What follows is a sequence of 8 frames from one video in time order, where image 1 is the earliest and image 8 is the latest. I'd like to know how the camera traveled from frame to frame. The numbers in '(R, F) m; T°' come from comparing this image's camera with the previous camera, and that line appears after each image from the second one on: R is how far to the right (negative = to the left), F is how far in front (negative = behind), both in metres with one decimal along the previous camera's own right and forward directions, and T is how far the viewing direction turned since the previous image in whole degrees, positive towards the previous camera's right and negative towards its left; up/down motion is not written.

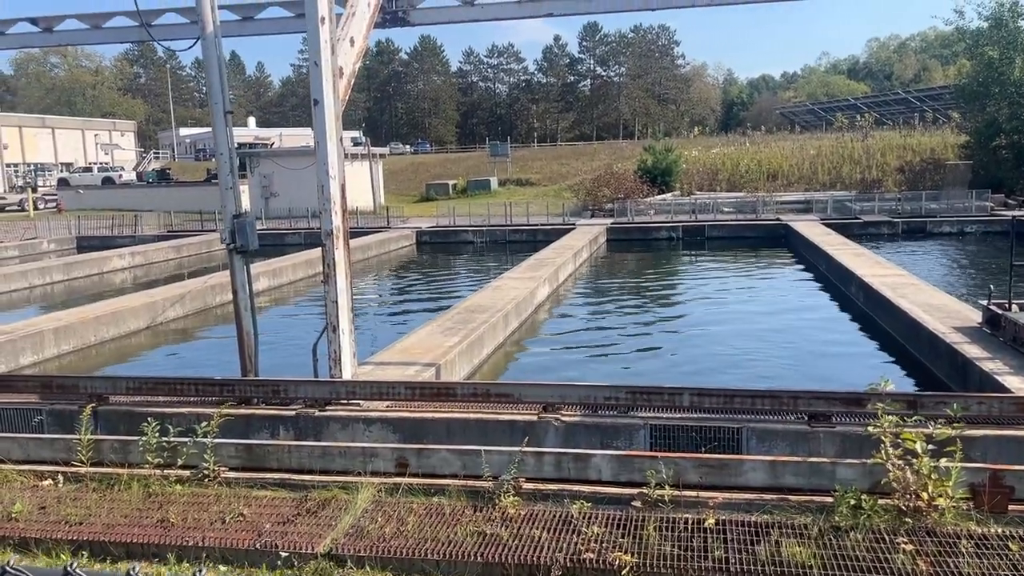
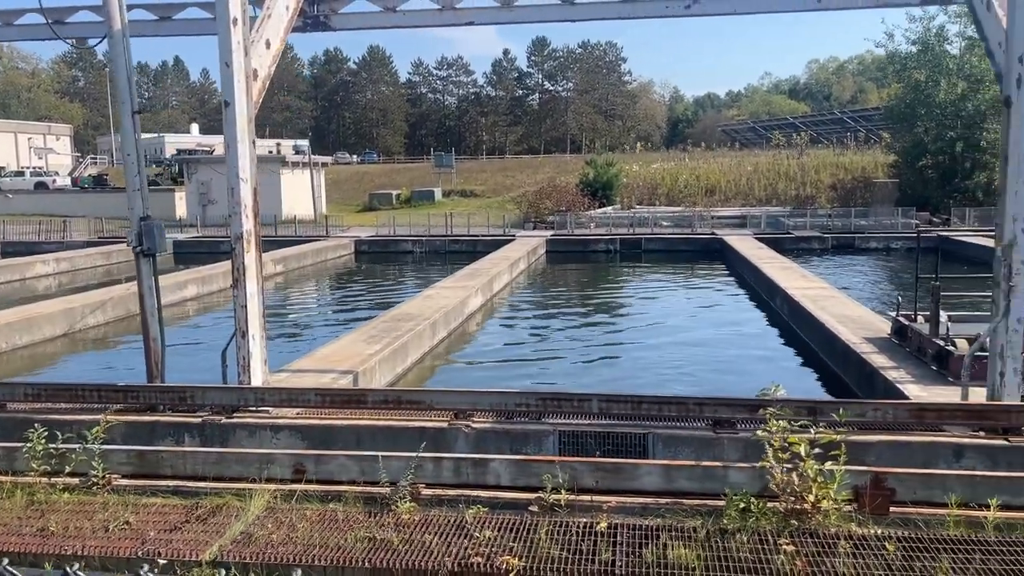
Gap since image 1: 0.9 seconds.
(+0.3, 0.0) m; +4°
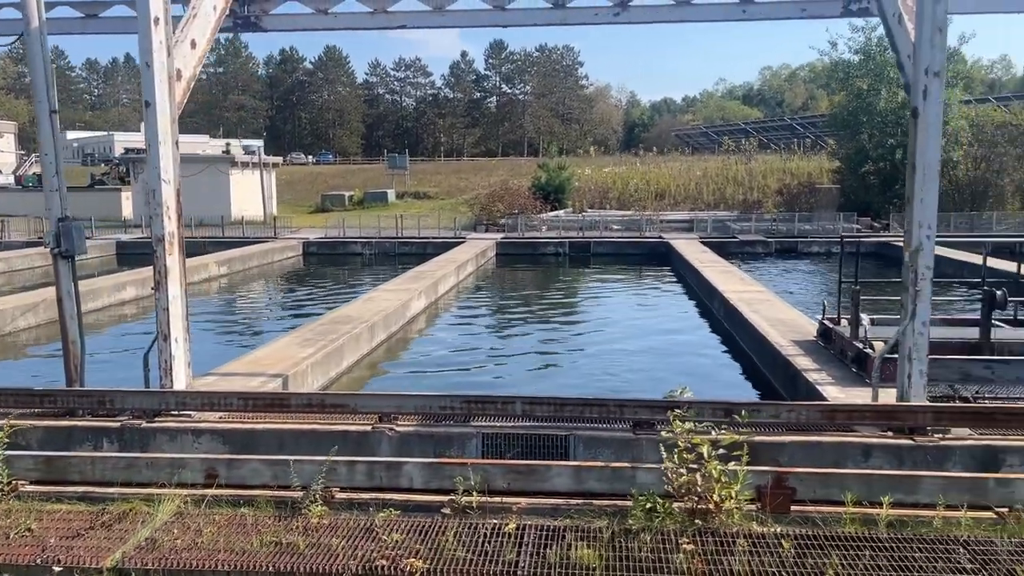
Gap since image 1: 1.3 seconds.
(+0.2, 0.0) m; +3°
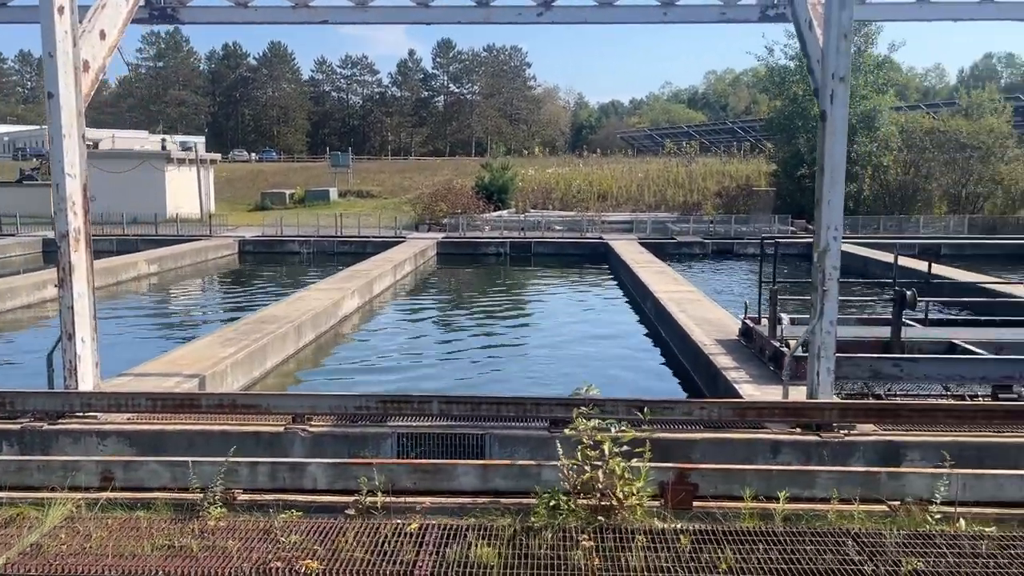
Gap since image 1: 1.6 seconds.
(+0.2, 0.0) m; +4°
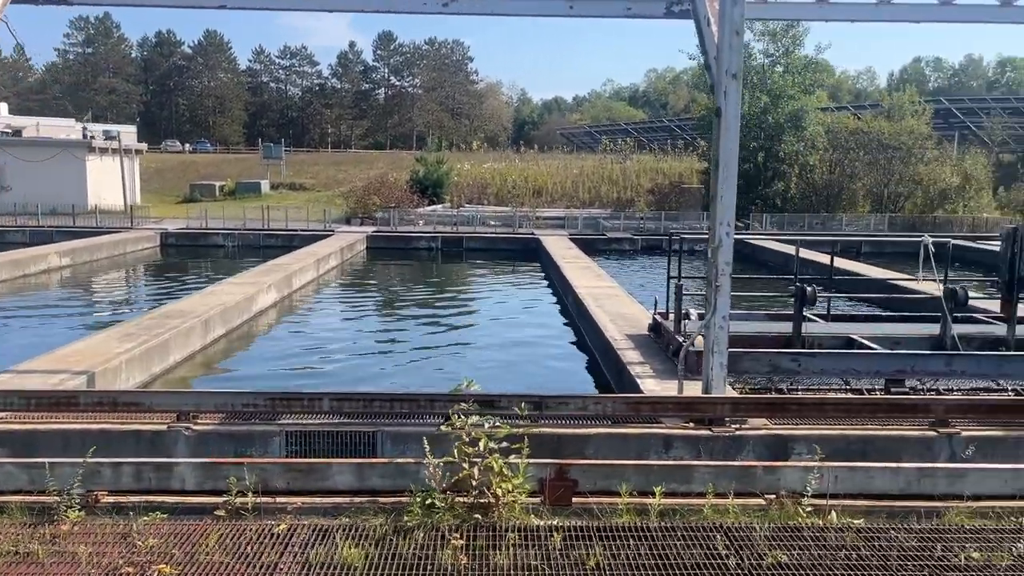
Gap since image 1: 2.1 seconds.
(+0.3, +0.1) m; +4°
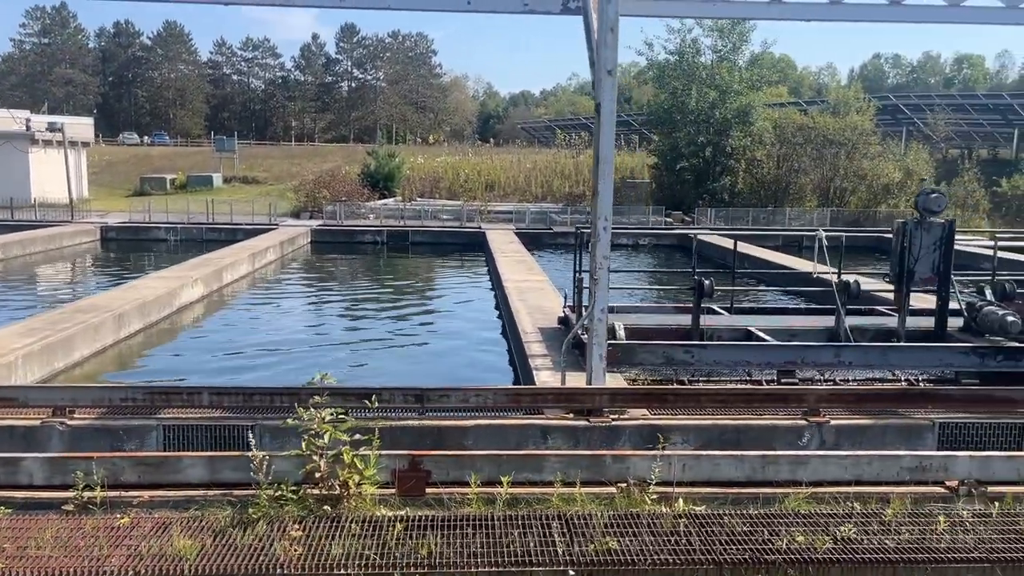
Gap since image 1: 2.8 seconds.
(+0.6, -0.1) m; +2°
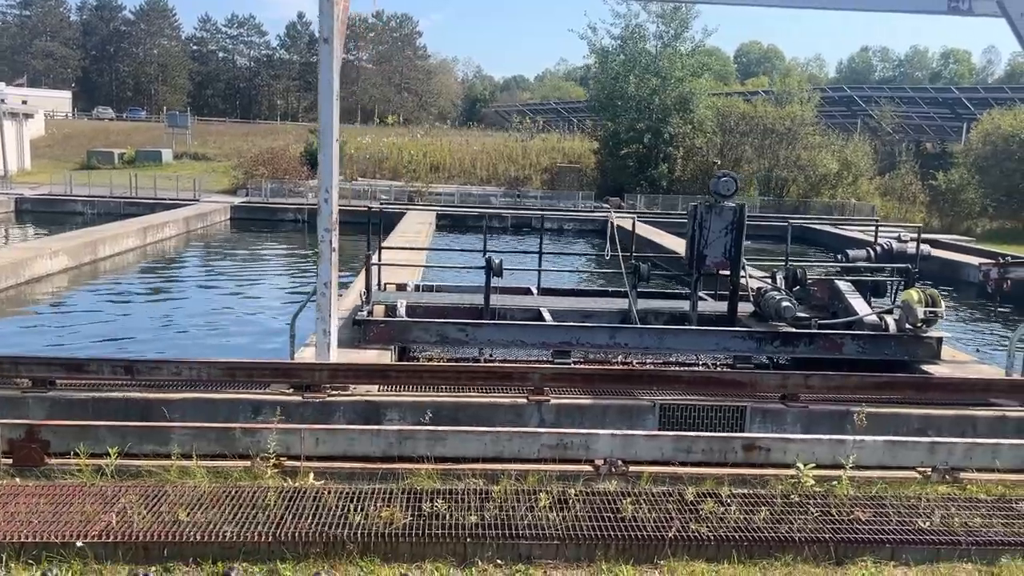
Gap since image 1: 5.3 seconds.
(+1.9, +0.1) m; +1°
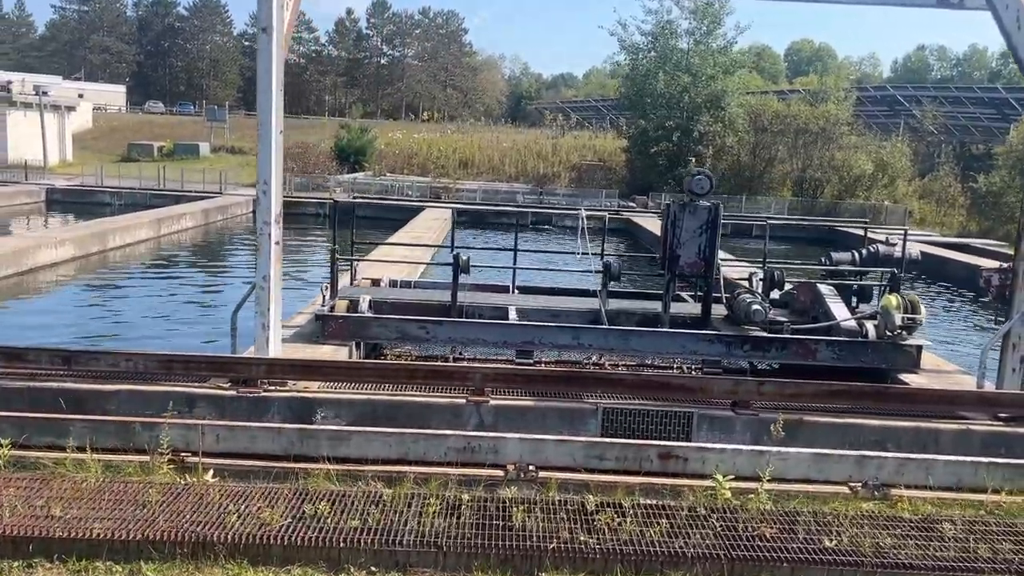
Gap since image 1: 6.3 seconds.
(+0.7, +0.2) m; -3°
